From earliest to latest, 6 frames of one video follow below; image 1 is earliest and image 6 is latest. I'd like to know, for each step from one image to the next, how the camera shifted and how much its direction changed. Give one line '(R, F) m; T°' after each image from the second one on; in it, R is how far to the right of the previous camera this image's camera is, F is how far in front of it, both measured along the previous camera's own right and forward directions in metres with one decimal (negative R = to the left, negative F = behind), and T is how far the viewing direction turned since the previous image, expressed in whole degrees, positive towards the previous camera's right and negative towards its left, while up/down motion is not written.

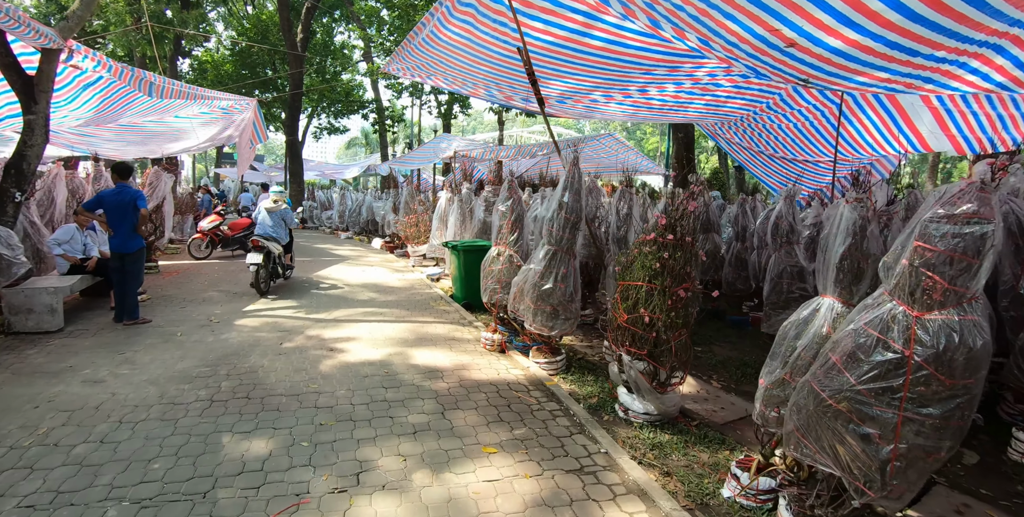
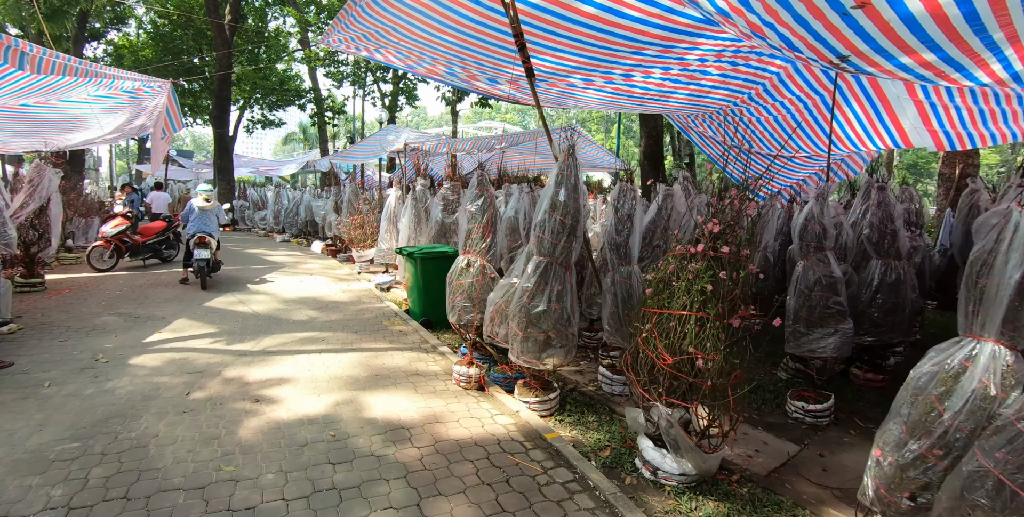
(-0.2, +0.9) m; +6°
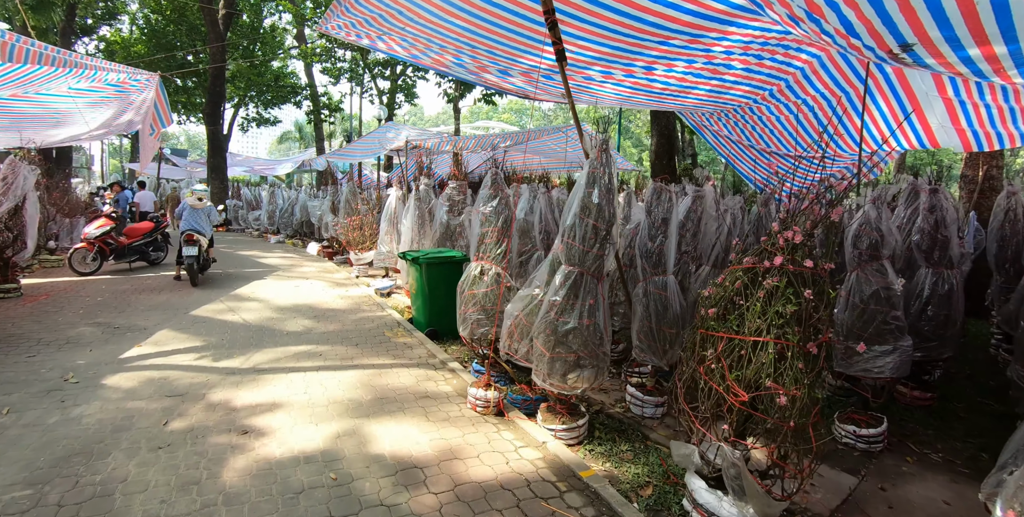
(-0.2, +0.4) m; 0°
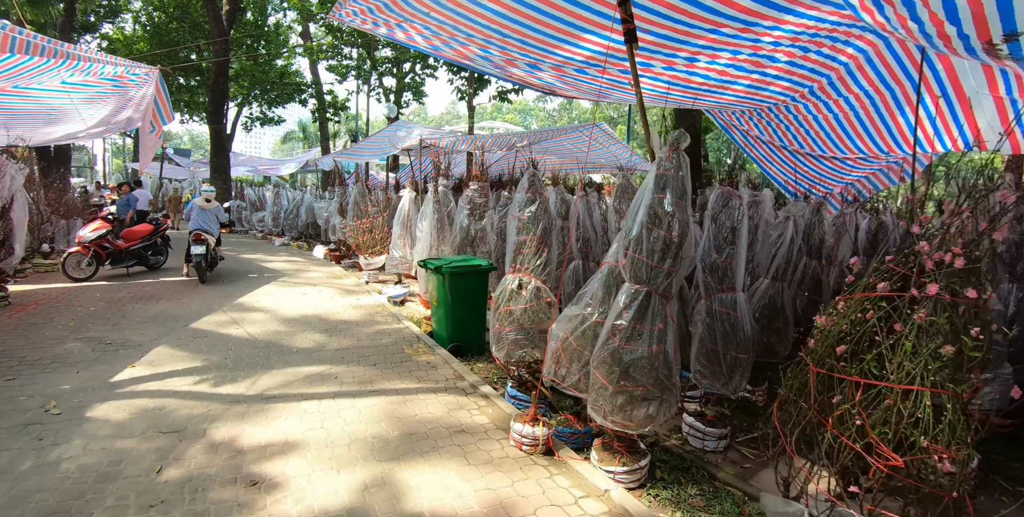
(-0.3, +0.4) m; 0°
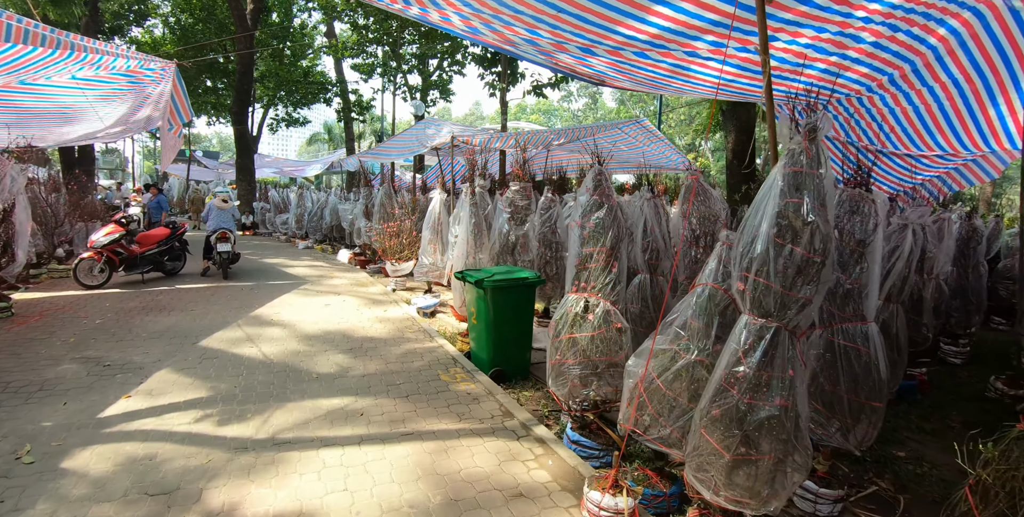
(-0.2, +0.6) m; -2°
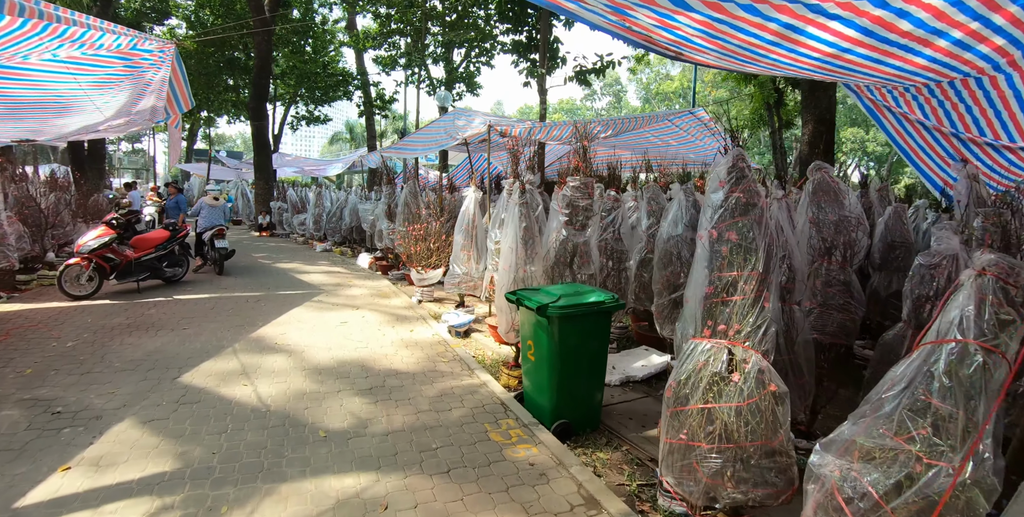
(-0.3, +0.9) m; -2°
